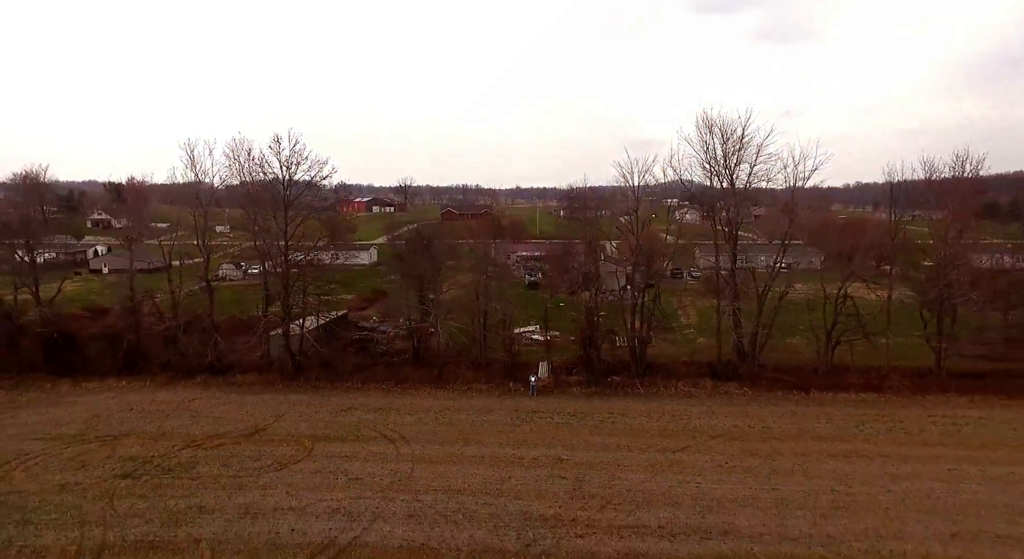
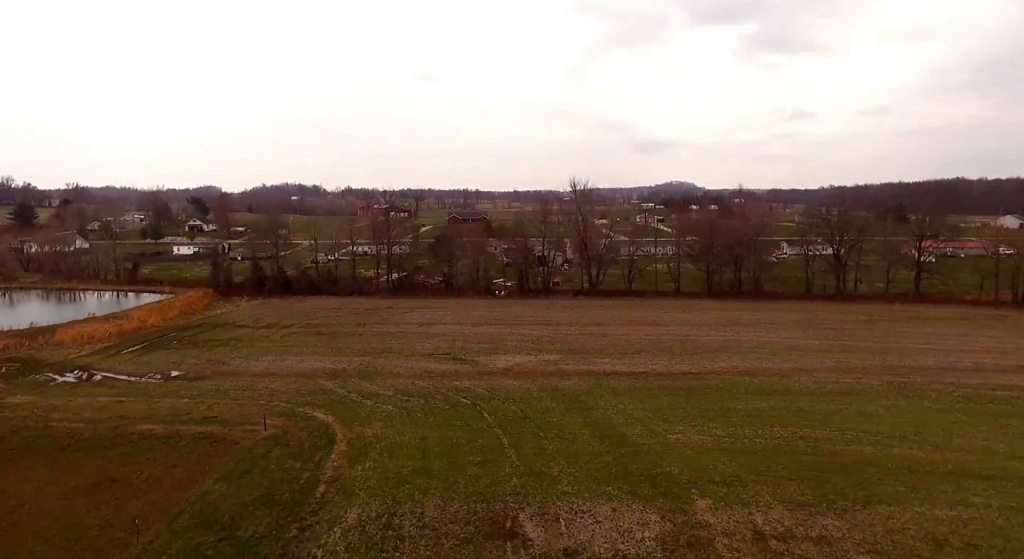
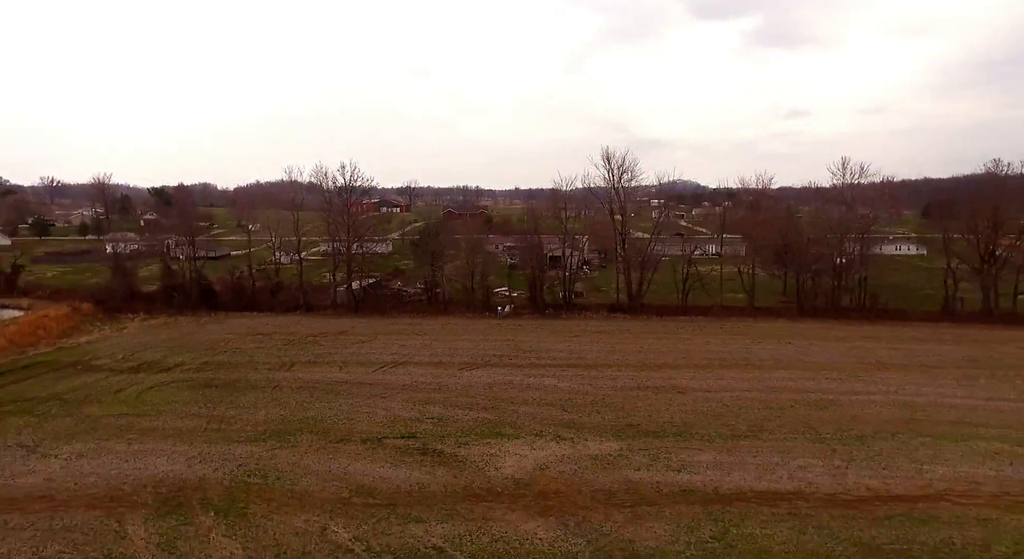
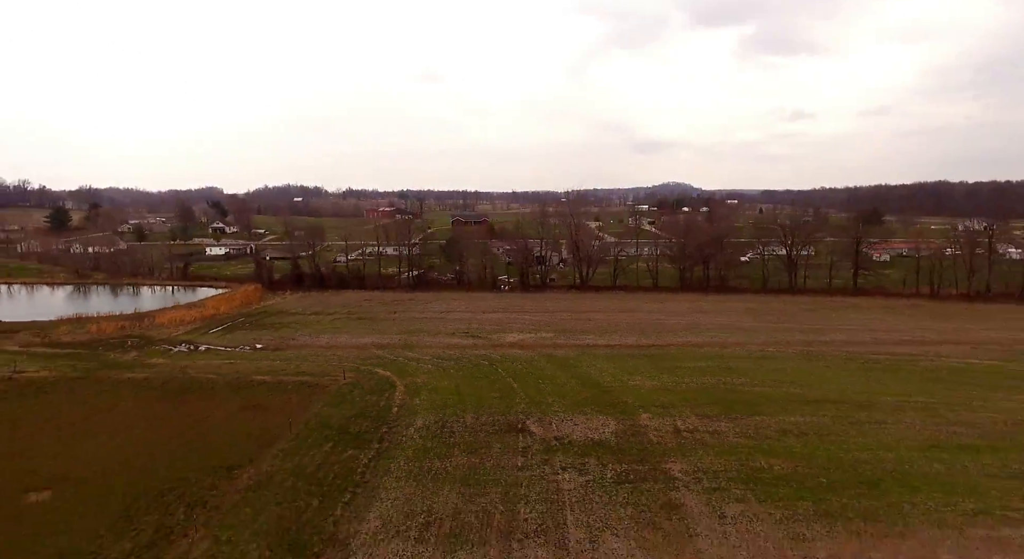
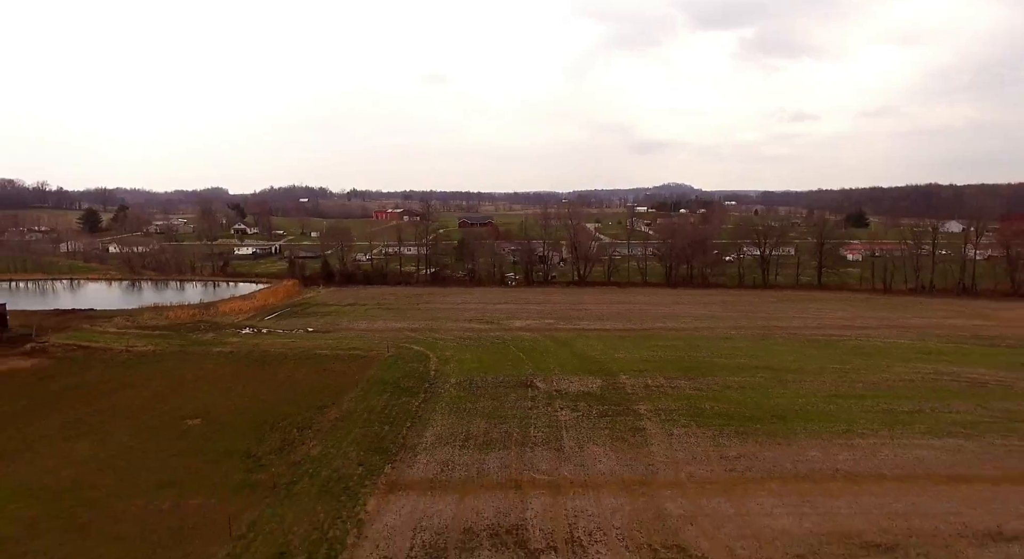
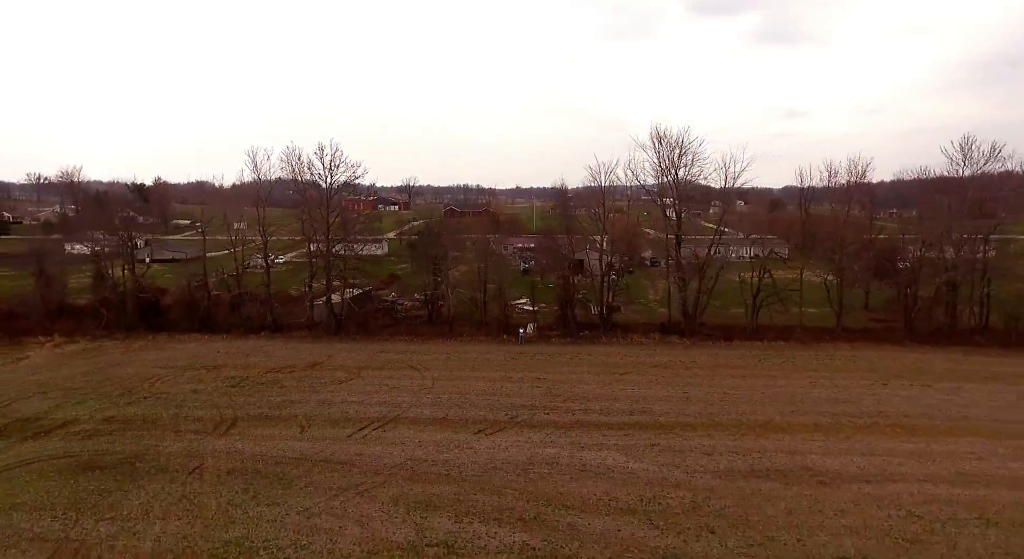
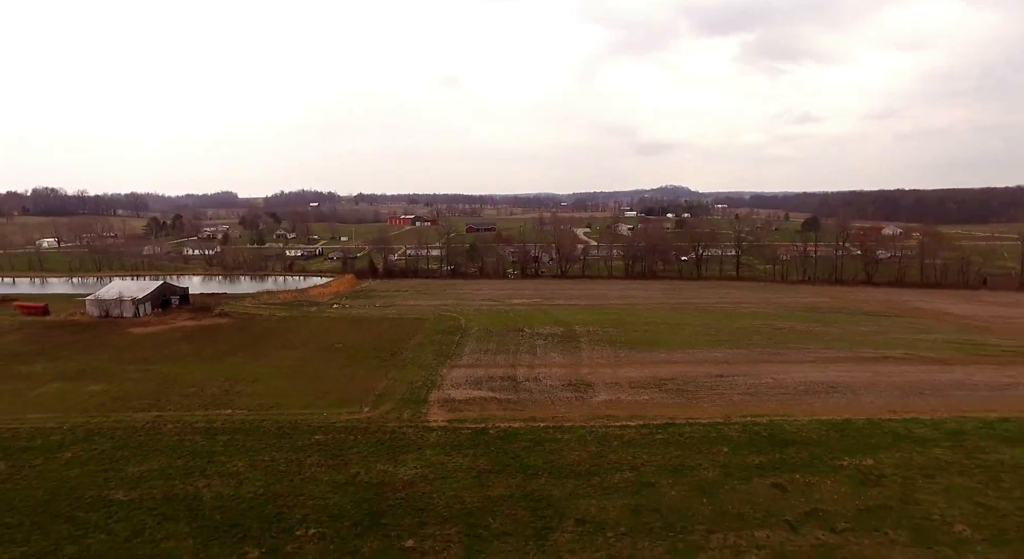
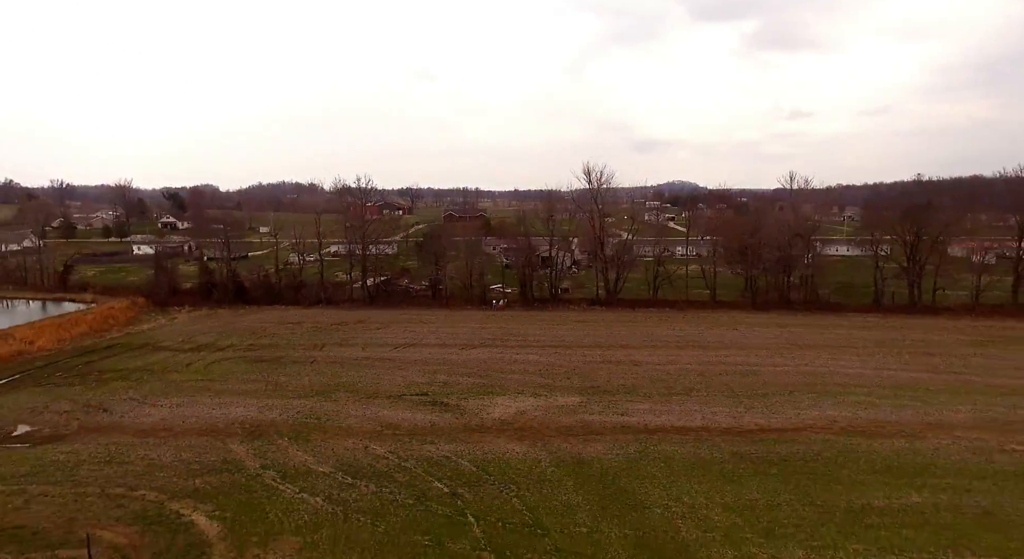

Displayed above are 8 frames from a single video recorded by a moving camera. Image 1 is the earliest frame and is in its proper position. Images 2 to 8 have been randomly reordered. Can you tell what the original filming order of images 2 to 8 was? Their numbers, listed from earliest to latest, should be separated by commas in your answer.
6, 3, 8, 2, 4, 5, 7
